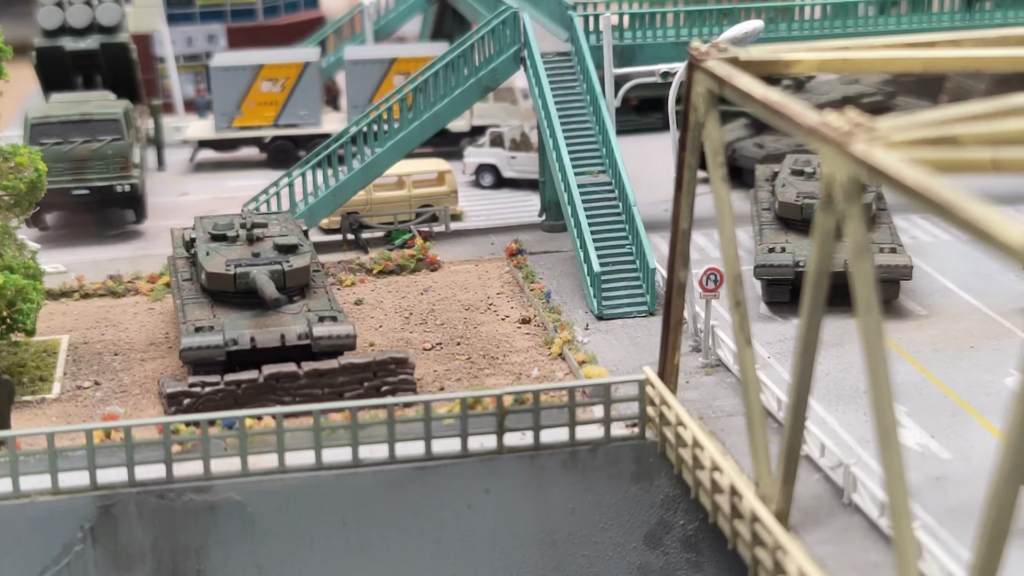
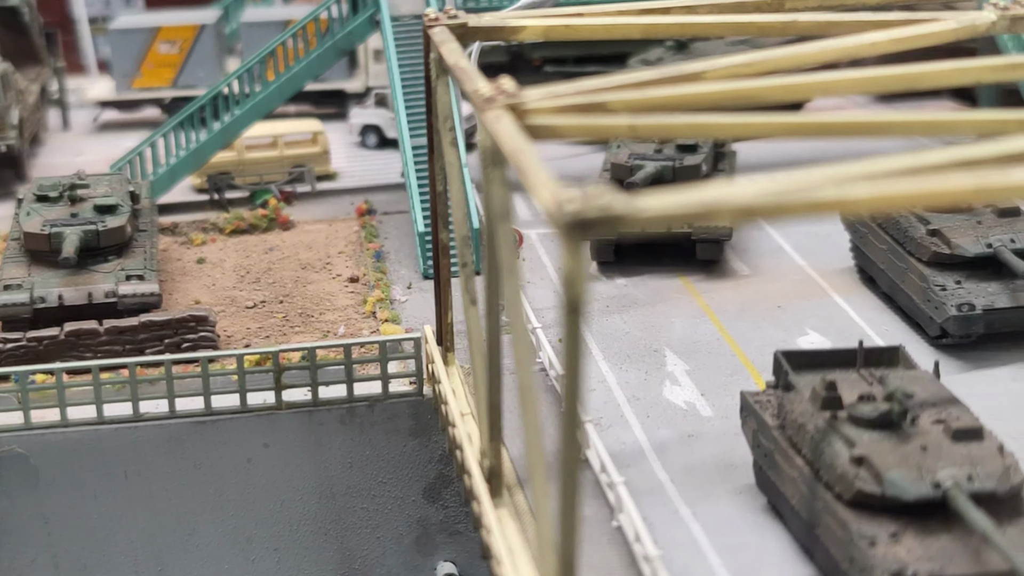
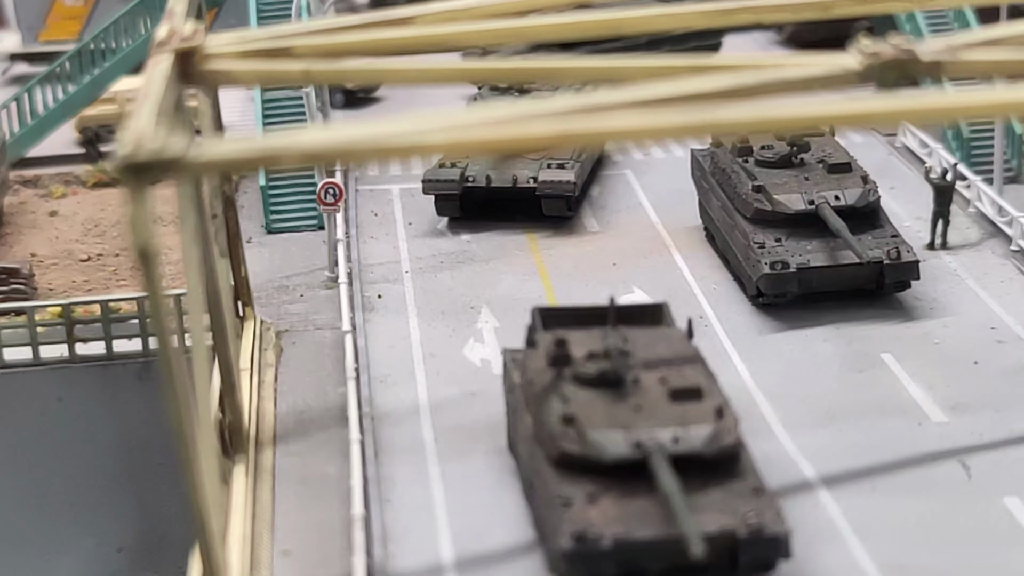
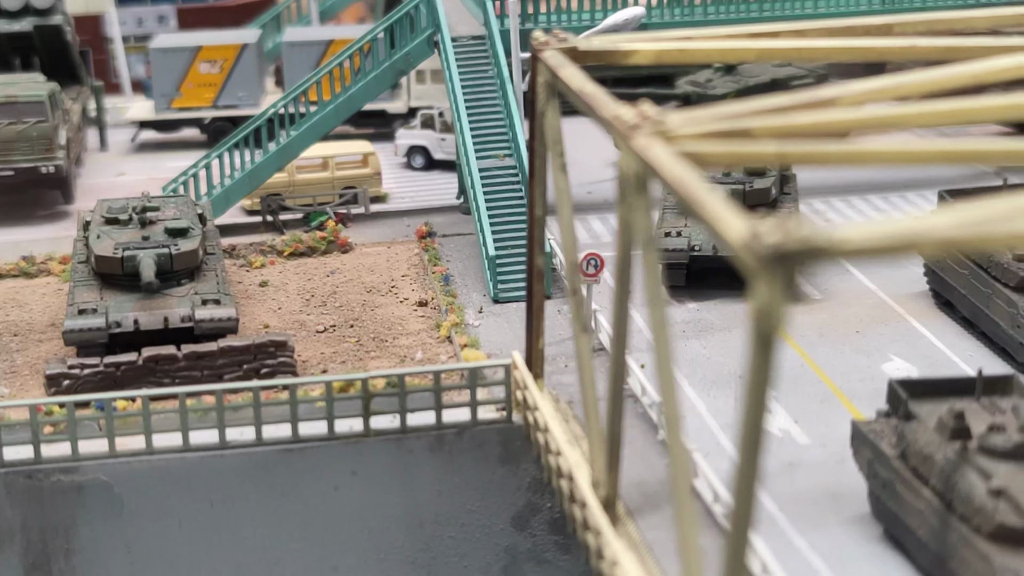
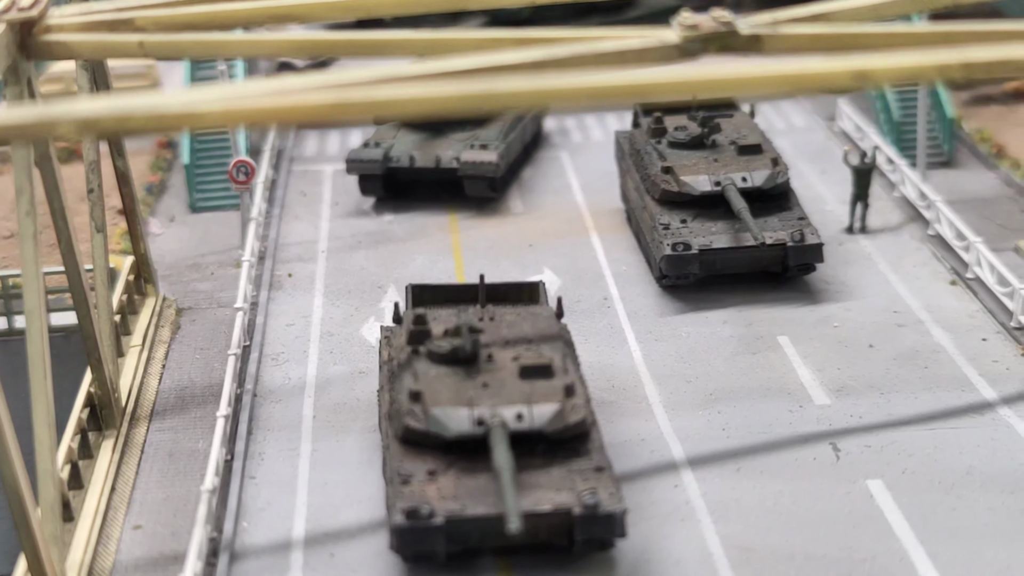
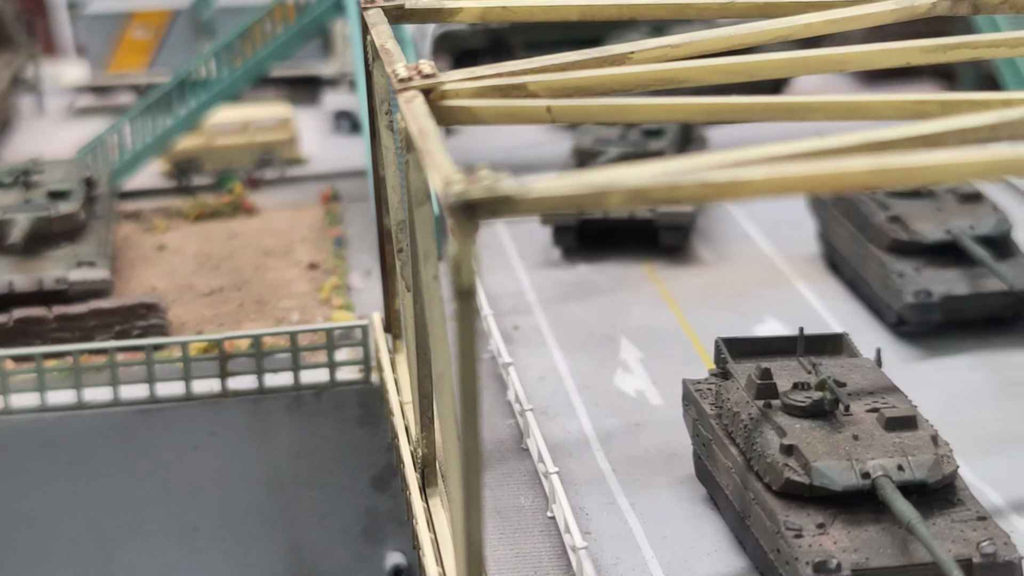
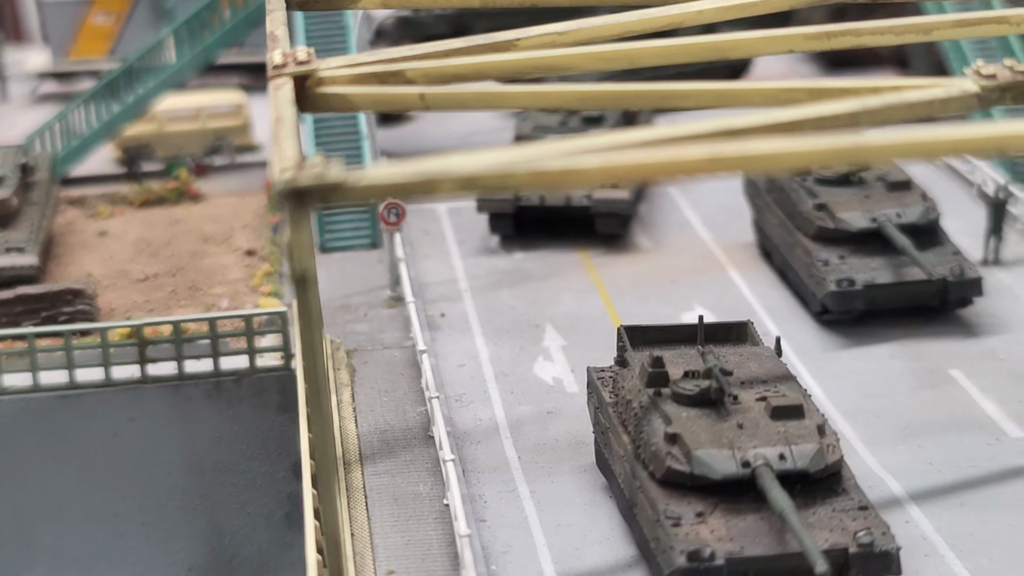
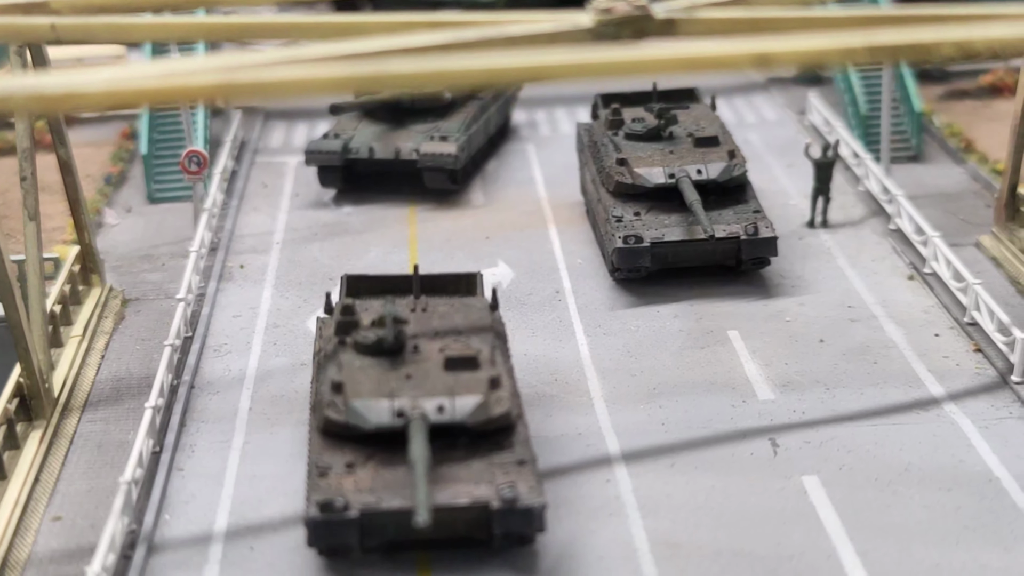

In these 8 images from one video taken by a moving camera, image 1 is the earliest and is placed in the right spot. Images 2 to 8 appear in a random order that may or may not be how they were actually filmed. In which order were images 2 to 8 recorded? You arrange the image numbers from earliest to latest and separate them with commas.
4, 2, 6, 7, 3, 5, 8
